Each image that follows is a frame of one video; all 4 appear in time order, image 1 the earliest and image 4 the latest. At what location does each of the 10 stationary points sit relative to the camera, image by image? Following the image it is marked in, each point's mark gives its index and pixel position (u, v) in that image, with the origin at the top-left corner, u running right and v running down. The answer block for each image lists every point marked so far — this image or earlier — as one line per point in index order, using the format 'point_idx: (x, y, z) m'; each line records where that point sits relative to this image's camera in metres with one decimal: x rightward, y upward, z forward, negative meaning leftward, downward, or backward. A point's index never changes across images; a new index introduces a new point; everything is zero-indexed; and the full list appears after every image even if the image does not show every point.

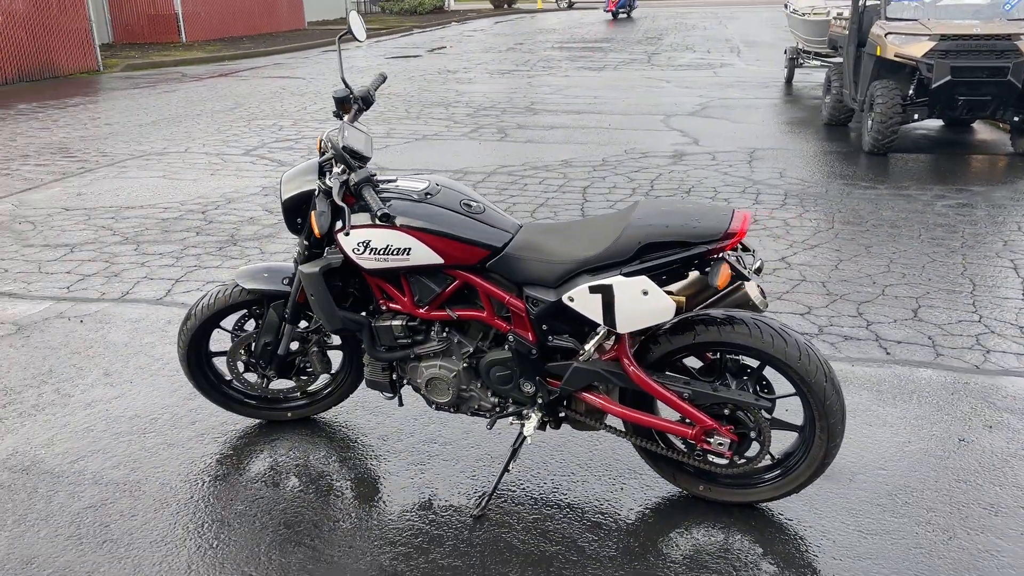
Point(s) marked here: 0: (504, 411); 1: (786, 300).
0: (0.0, -0.5, +3.3) m
1: (+1.8, -0.1, +5.6) m
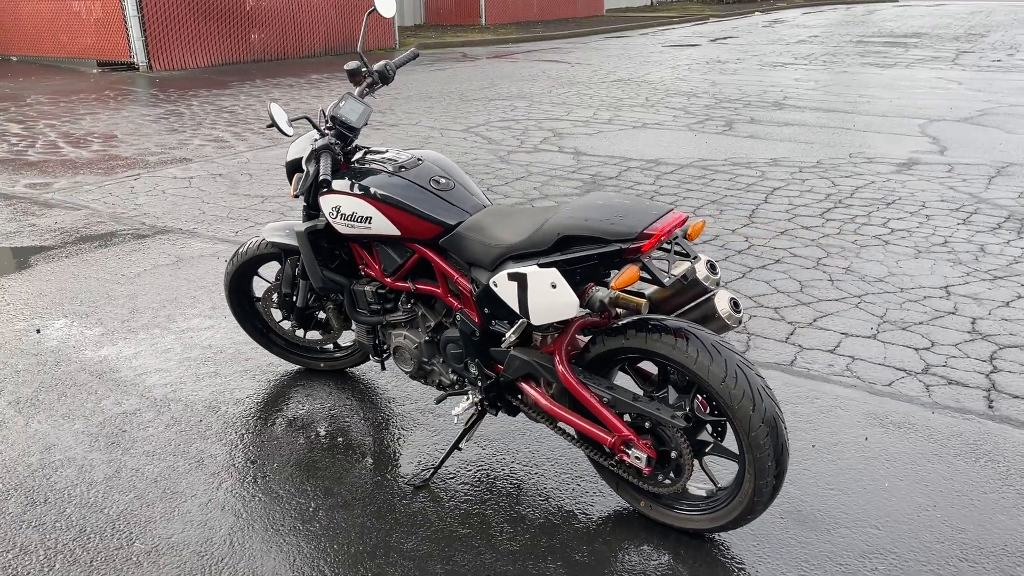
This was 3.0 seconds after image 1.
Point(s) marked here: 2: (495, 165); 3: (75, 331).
0: (-0.2, -0.4, +3.4) m
1: (+2.3, -0.2, +4.9) m
2: (-0.2, +1.3, +9.2) m
3: (-2.4, -0.2, +4.8) m
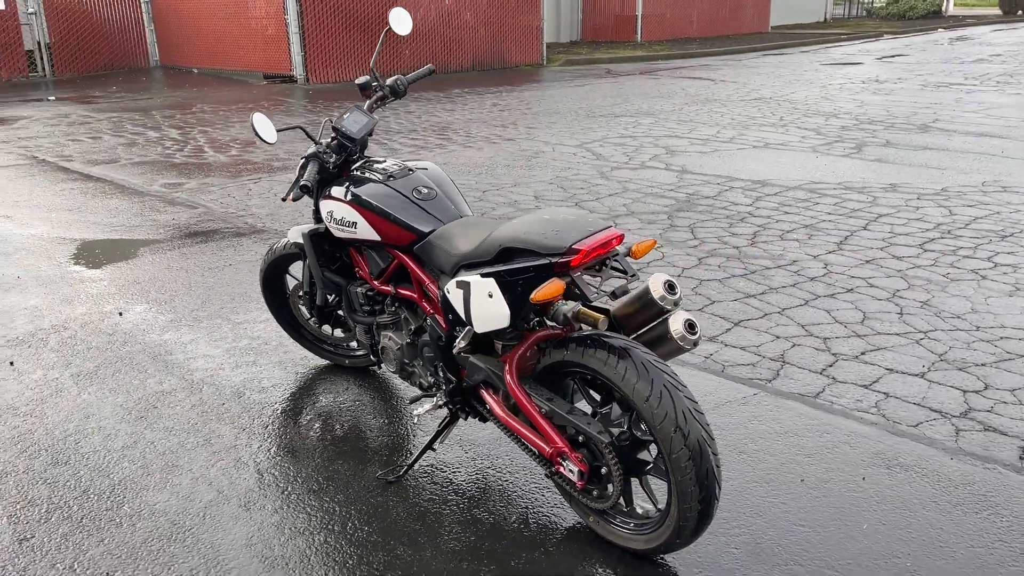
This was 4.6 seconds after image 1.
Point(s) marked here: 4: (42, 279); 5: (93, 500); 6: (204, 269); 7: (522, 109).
0: (-0.3, -0.4, +3.5) m
1: (+2.4, -0.4, +4.6) m
2: (+0.9, +1.1, +9.3) m
3: (-2.2, -0.2, +5.3) m
4: (-3.3, +0.1, +6.0) m
5: (-1.6, -0.8, +3.4) m
6: (-2.2, +0.1, +6.2) m
7: (+0.2, +3.1, +15.0) m
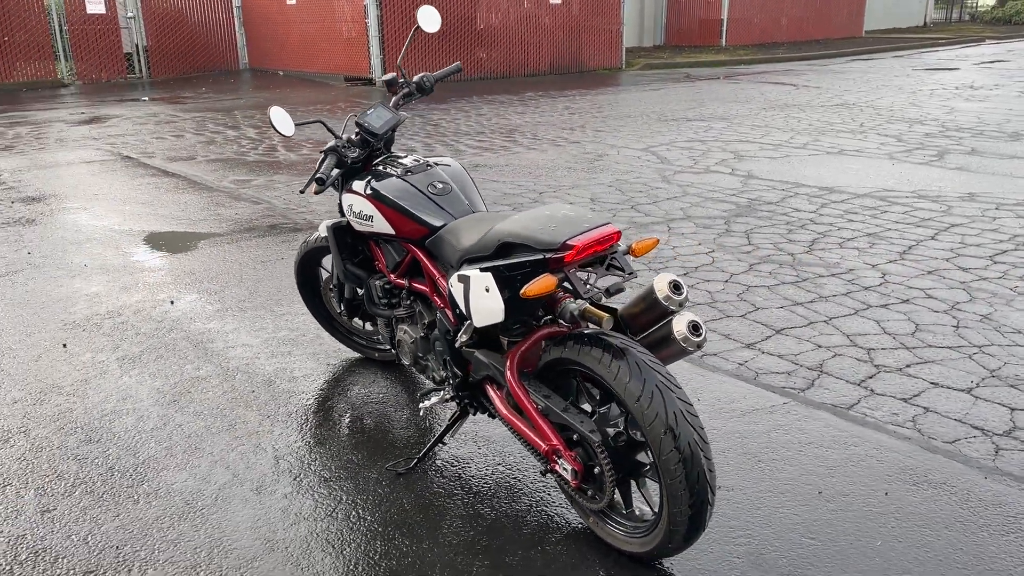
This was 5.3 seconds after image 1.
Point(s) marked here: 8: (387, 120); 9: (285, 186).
0: (-0.3, -0.4, +3.5) m
1: (+2.5, -0.5, +4.4) m
2: (+1.5, +1.1, +9.2) m
3: (-2.0, -0.1, +5.5) m
4: (-3.0, +0.2, +6.3) m
5: (-1.6, -0.8, +3.5) m
6: (-1.9, +0.2, +6.4) m
7: (+1.4, +3.0, +15.0) m
8: (-0.5, +0.7, +3.7) m
9: (-2.4, +1.1, +9.2) m
